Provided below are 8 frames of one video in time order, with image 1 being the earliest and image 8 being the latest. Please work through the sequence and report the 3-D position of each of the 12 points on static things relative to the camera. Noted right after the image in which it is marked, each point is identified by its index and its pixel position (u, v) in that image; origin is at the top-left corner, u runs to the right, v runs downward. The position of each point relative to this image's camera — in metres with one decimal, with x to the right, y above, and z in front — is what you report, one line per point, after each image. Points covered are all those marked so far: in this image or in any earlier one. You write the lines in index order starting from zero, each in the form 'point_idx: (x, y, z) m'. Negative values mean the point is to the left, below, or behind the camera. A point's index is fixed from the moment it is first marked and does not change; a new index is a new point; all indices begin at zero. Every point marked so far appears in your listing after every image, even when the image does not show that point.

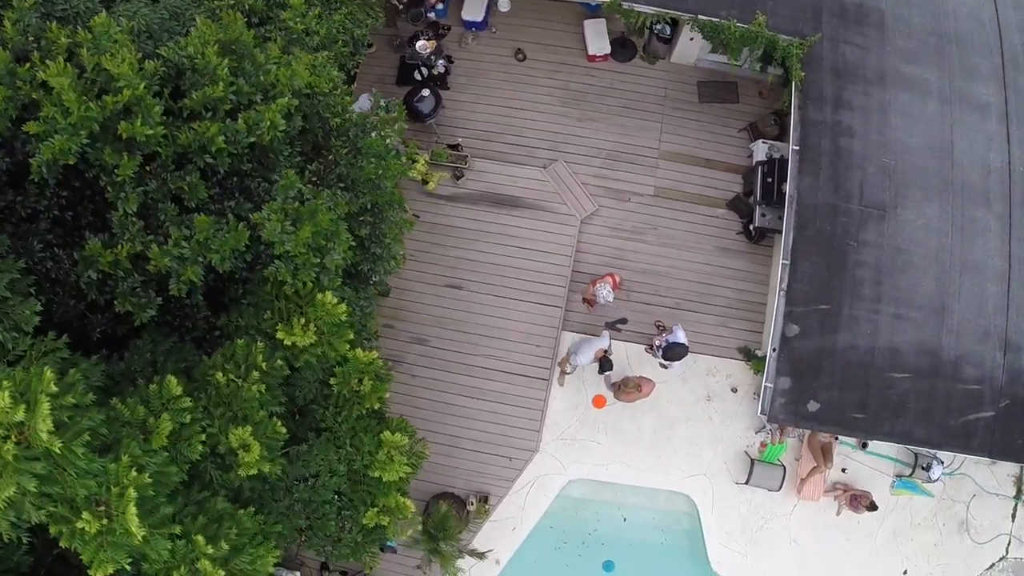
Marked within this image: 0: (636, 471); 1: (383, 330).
0: (+3.0, -4.4, +10.0) m
1: (-3.0, -1.0, +9.9) m
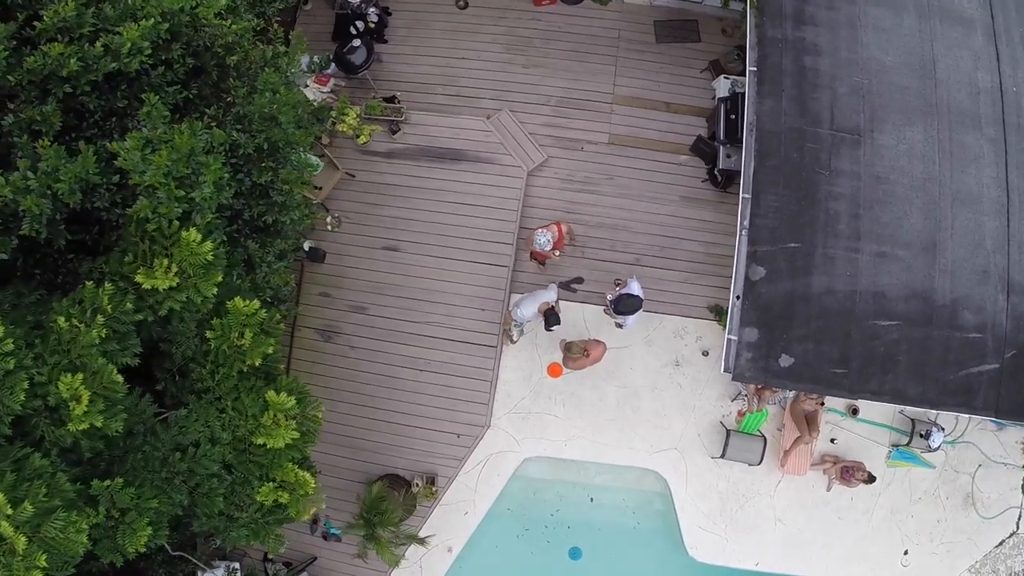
0: (+1.9, -3.4, +9.0) m
1: (-4.2, -0.3, +9.1) m
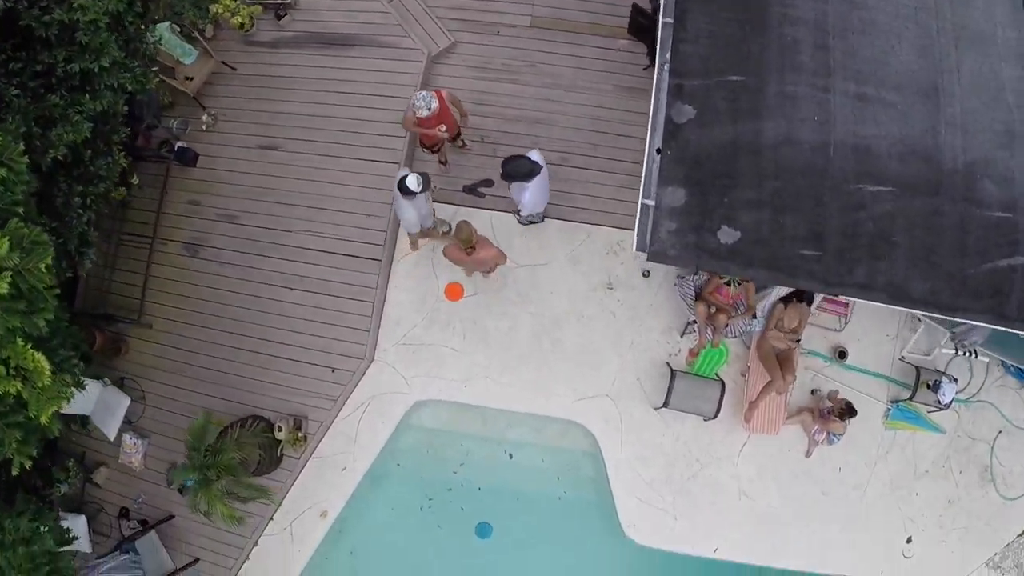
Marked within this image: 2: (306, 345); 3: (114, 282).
0: (-0.1, -1.7, +7.2) m
1: (-6.1, +1.5, +7.8) m
2: (-3.6, -1.0, +7.3) m
3: (-7.5, 0.0, +7.9) m
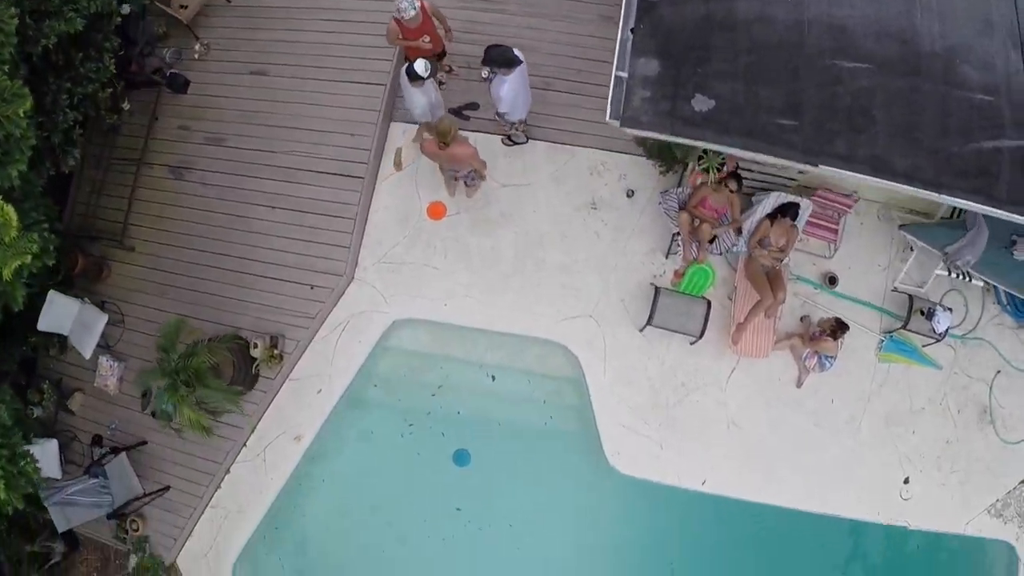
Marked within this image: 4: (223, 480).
0: (-0.4, -0.3, +7.0) m
1: (-6.3, +2.9, +7.9) m
2: (-3.9, +0.5, +7.3) m
3: (-7.8, +1.5, +7.9) m
4: (-5.2, -3.5, +7.5) m
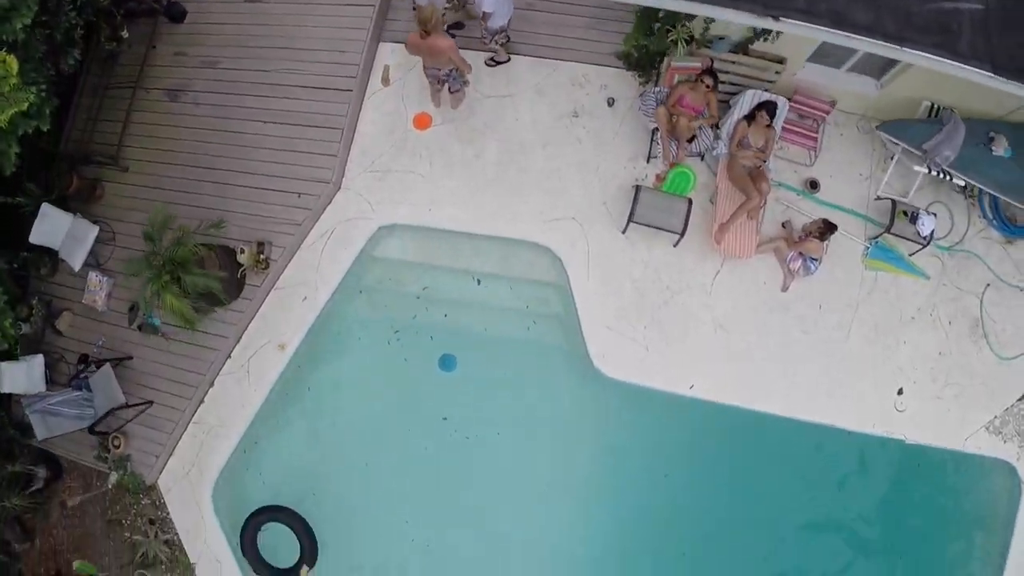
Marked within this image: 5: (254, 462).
0: (-0.7, +1.3, +7.1) m
1: (-6.6, +4.4, +8.2) m
2: (-4.2, +2.0, +7.4) m
3: (-8.1, +3.0, +8.1) m
4: (-5.4, -1.9, +7.4) m
5: (-4.6, -3.1, +7.6) m
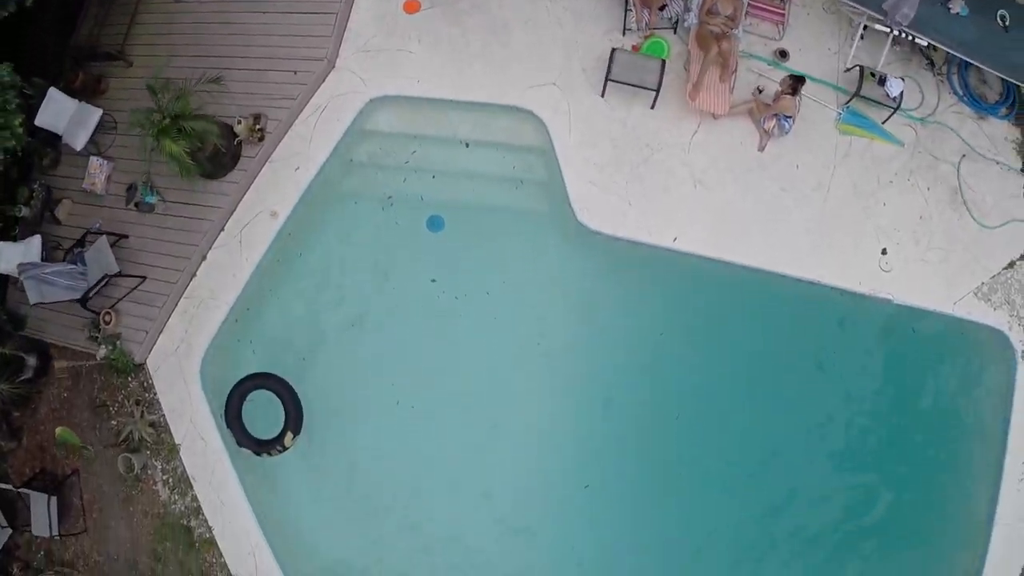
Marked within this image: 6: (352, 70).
0: (-0.9, +3.6, +7.4) m
1: (-7.0, +6.6, +8.7) m
2: (-4.5, +4.3, +7.8) m
3: (-8.4, +5.2, +8.6) m
4: (-5.7, +0.4, +7.5) m
5: (-4.8, -0.8, +7.6) m
6: (-3.0, +4.0, +7.6) m
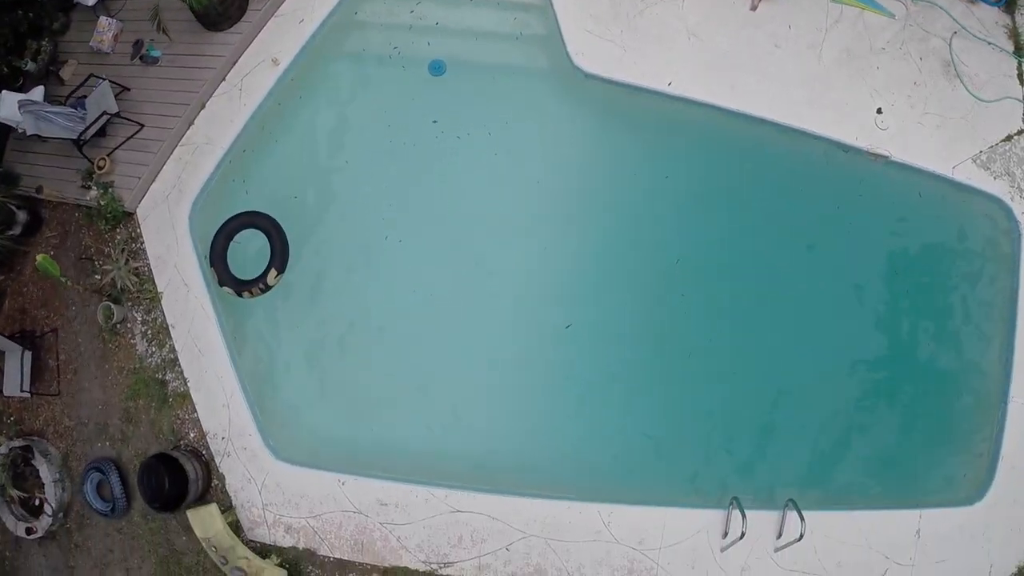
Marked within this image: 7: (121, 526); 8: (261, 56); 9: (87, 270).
0: (-1.0, +6.3, +7.7) m
1: (-6.9, +9.3, +9.3) m
2: (-4.5, +7.0, +8.2) m
3: (-8.4, +8.0, +9.0) m
4: (-5.7, +3.1, +7.6) m
5: (-5.0, +2.0, +7.6) m
6: (-3.0, +6.7, +7.9) m
7: (-7.4, -4.5, +7.9) m
8: (-4.6, +4.2, +7.6) m
9: (-8.0, +0.3, +7.8) m
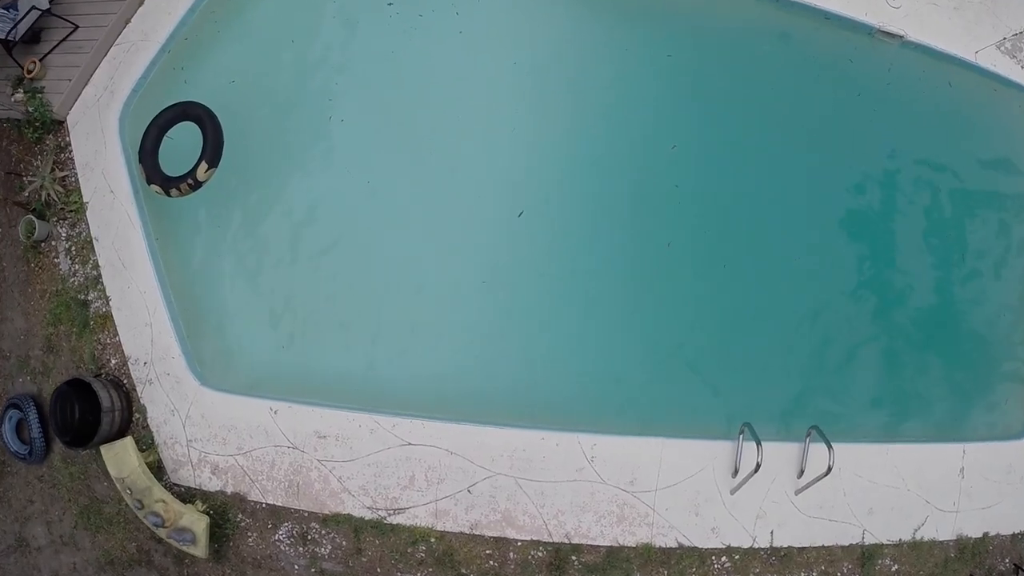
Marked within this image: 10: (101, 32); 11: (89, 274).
0: (-1.5, +7.8, +7.0) m
1: (-7.4, +10.7, +8.9) m
2: (-5.1, +8.5, +7.6) m
3: (-8.9, +9.3, +8.6) m
4: (-6.3, +4.6, +6.9) m
5: (-5.5, +3.4, +6.9) m
6: (-3.5, +8.1, +7.3) m
7: (-7.9, -3.1, +7.0) m
8: (-5.1, +5.6, +6.9) m
9: (-8.5, +1.7, +7.1) m
10: (-6.8, +4.3, +6.9) m
11: (-6.7, +0.2, +6.6) m
